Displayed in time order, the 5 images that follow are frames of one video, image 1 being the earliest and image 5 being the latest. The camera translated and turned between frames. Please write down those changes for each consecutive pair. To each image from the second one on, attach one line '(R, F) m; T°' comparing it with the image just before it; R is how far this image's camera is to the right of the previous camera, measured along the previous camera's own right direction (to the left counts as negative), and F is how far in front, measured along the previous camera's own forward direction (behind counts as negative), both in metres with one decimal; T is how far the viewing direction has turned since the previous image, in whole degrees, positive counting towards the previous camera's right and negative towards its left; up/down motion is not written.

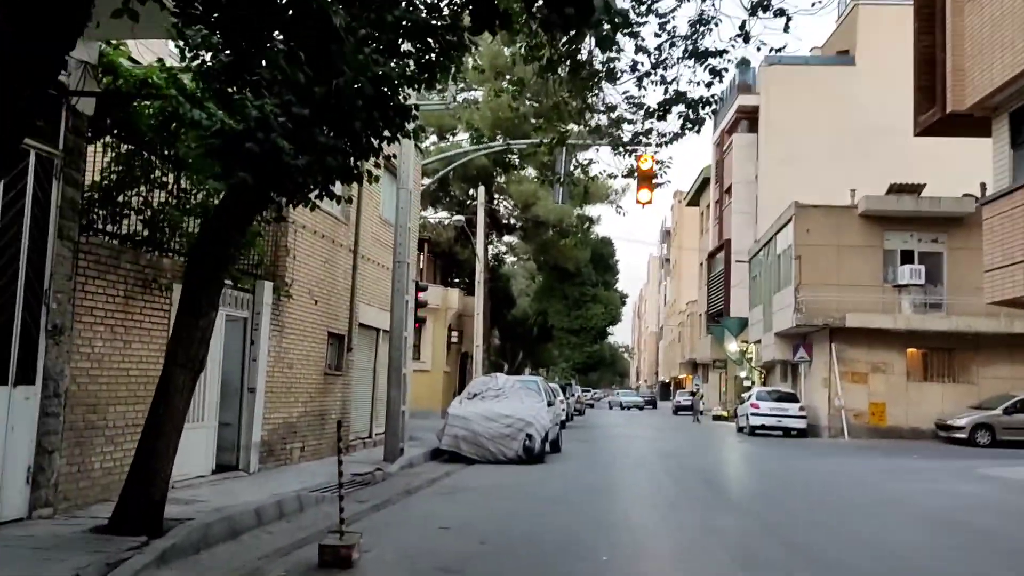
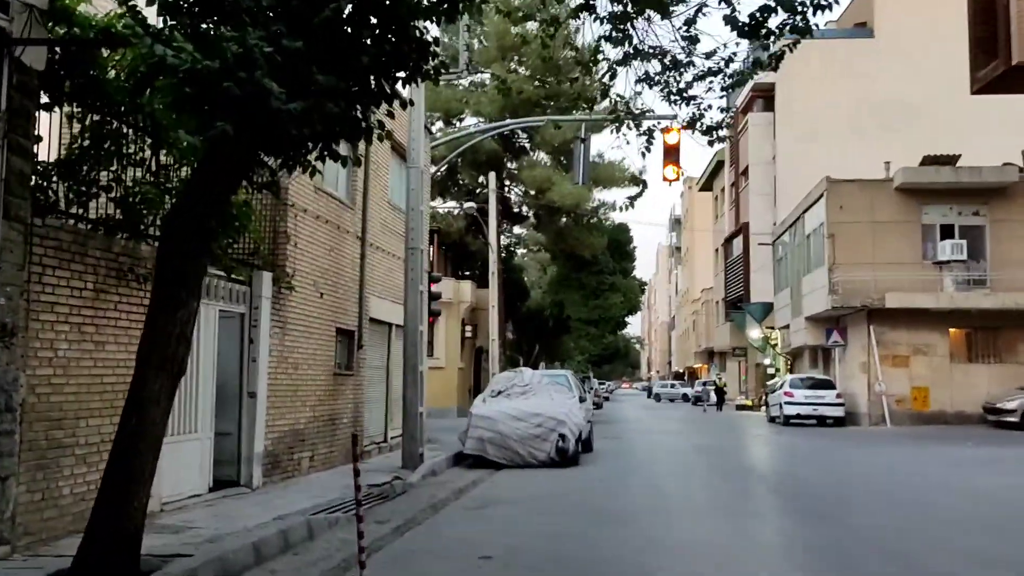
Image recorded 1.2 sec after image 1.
(-0.3, +1.6) m; 0°
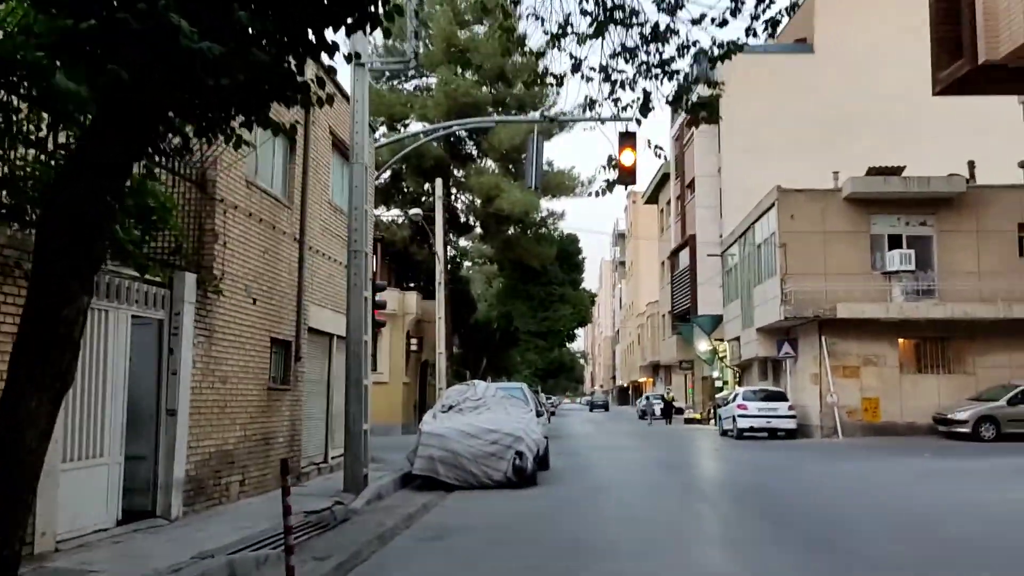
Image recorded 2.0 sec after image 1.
(-0.1, +1.1) m; +4°
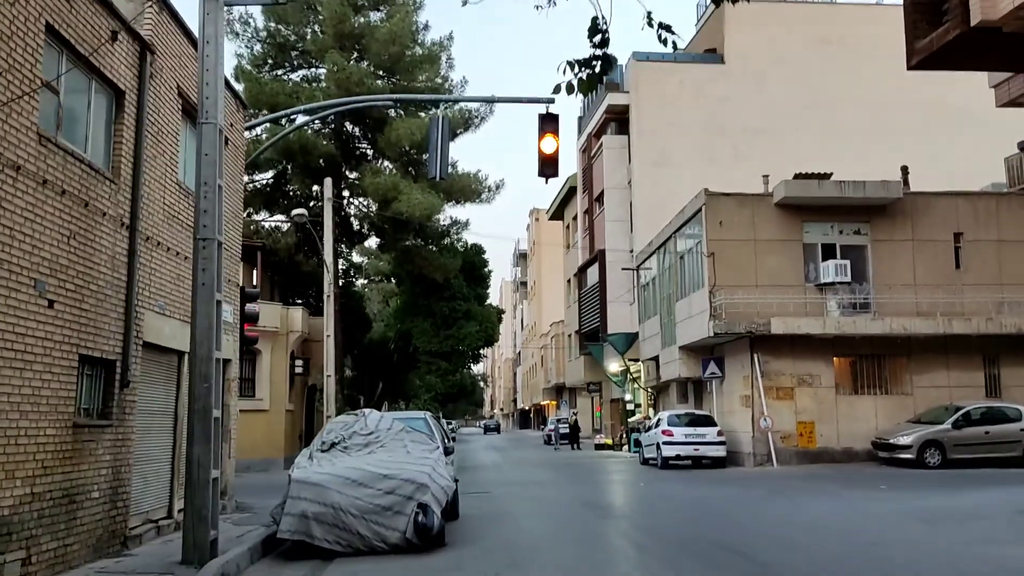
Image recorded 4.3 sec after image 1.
(0.0, +3.2) m; +6°
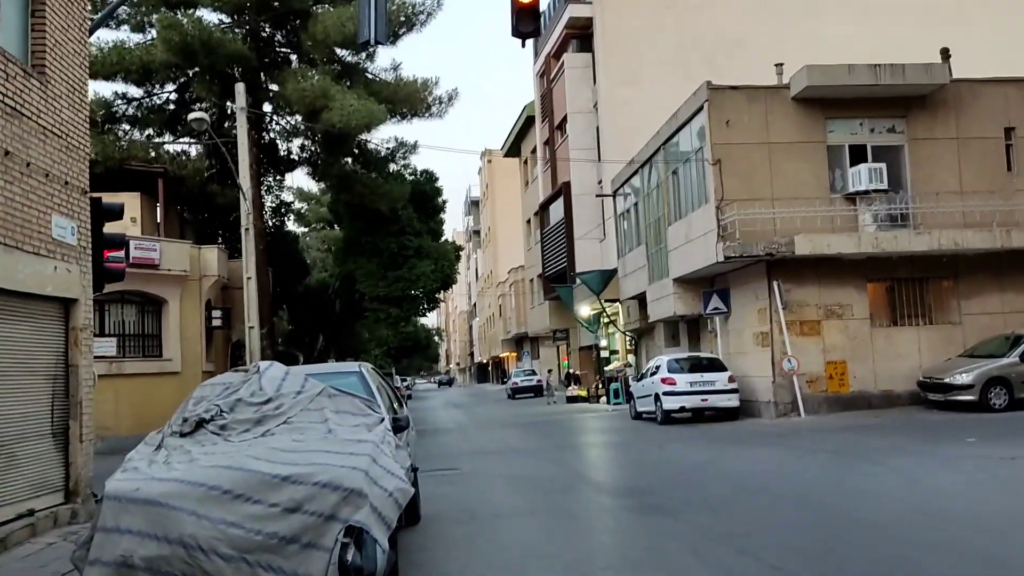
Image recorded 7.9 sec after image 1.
(-0.3, +4.7) m; +3°
